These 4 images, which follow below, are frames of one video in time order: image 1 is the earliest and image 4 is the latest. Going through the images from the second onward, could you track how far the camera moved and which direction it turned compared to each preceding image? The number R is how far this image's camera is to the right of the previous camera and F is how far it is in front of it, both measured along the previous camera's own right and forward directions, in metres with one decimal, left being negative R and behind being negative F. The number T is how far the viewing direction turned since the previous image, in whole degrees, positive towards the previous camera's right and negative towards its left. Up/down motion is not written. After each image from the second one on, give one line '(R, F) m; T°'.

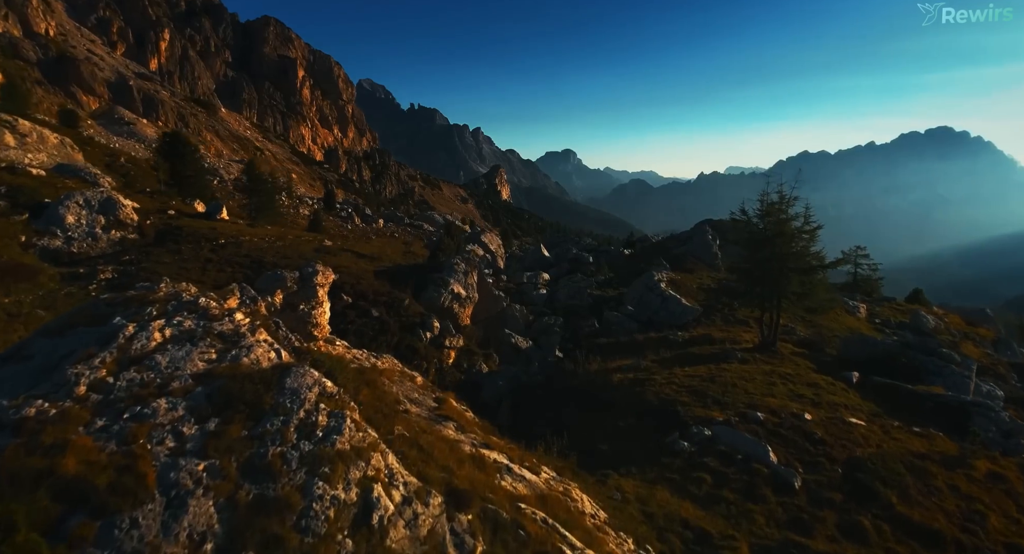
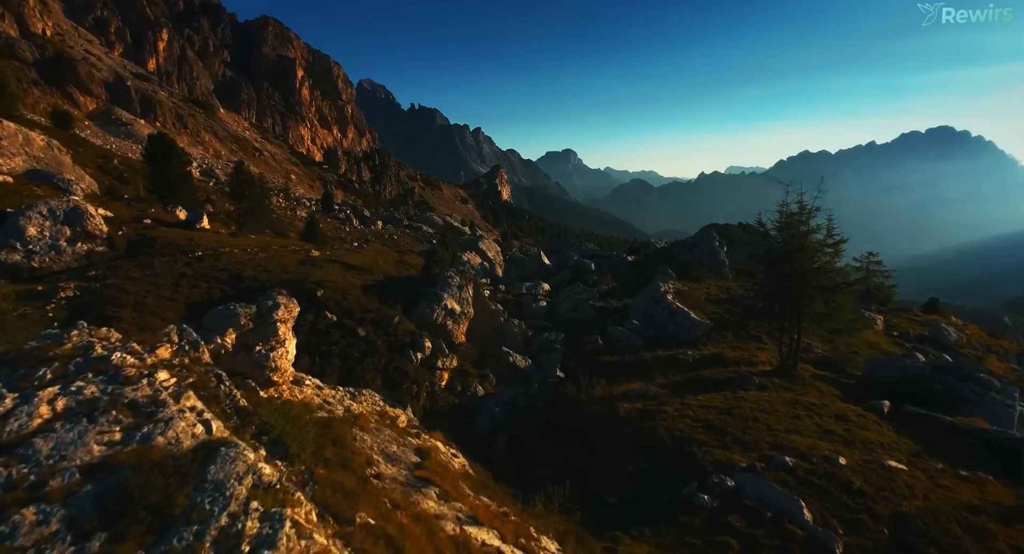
(+0.2, +2.9) m; 0°
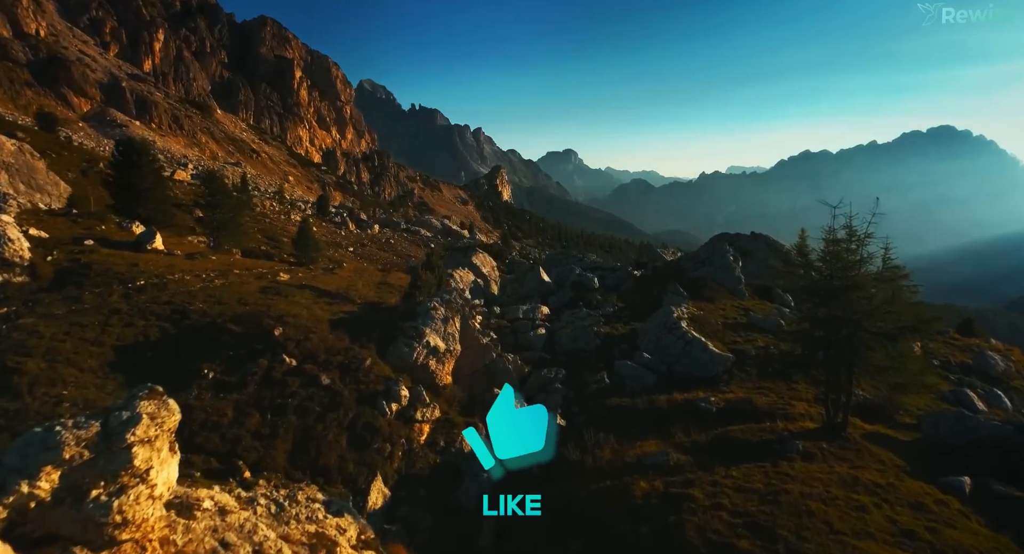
(+0.5, +5.7) m; 0°
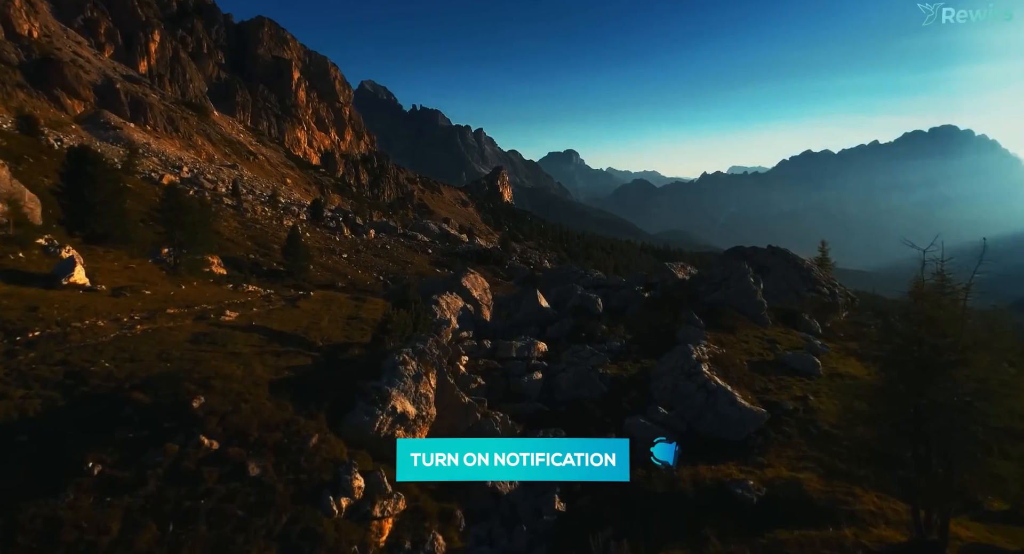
(+0.8, +7.0) m; 0°
